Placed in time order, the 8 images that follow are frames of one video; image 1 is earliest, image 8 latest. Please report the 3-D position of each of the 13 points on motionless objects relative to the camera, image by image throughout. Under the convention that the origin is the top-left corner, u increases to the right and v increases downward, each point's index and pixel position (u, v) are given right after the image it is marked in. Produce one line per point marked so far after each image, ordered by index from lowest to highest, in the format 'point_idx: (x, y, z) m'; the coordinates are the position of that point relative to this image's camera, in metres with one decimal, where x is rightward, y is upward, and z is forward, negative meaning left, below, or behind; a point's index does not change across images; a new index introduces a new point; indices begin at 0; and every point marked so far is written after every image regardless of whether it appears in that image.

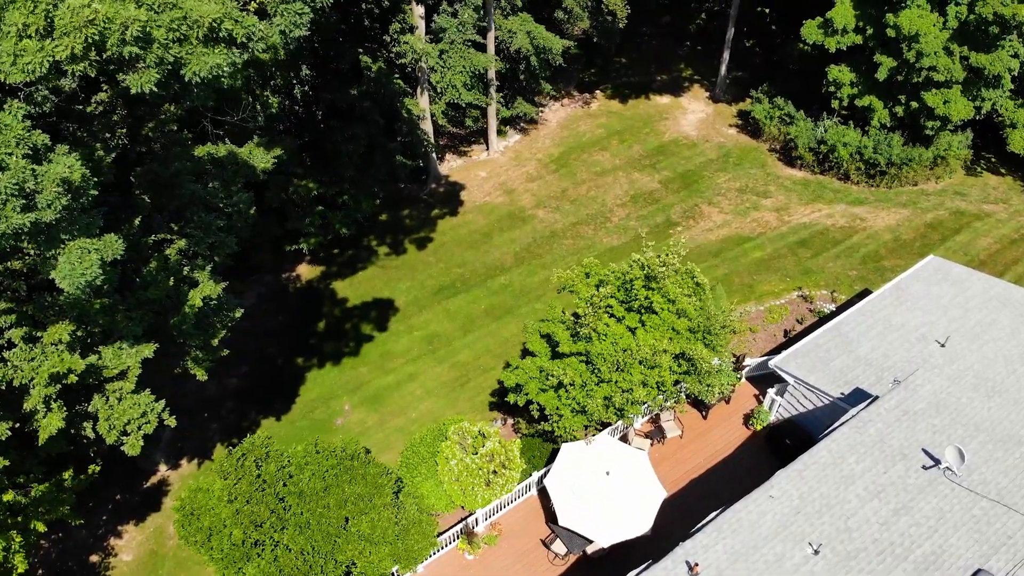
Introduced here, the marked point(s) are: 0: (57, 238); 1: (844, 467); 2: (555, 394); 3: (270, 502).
0: (-7.0, +0.7, +12.6) m
1: (+6.2, -3.3, +16.0) m
2: (+0.8, -2.5, +20.1) m
3: (-4.8, -4.2, +17.0) m
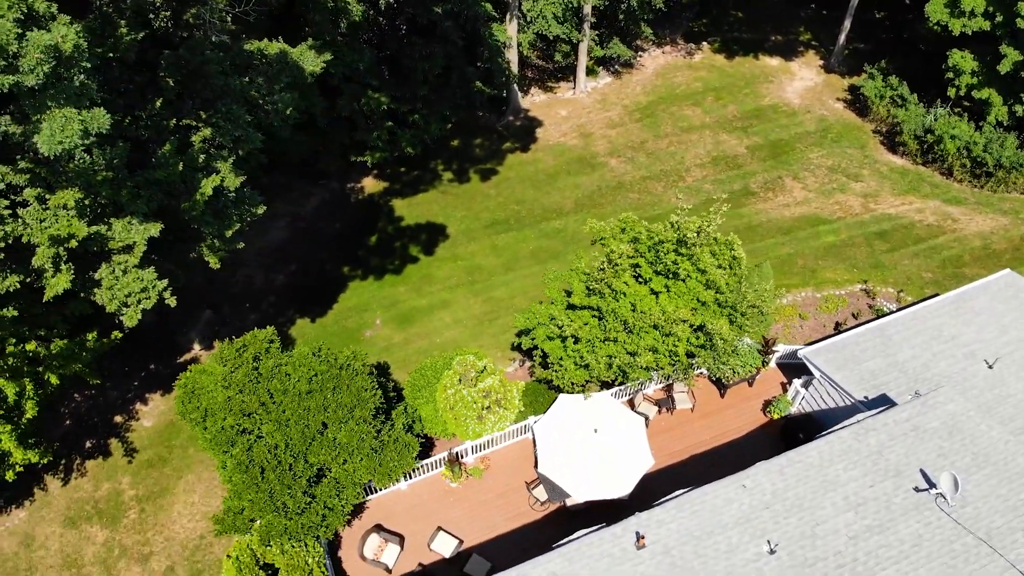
0: (-7.2, +2.8, +13.0) m
1: (+5.6, -3.2, +15.0) m
2: (+1.0, -1.3, +19.7) m
3: (-5.2, -2.2, +17.5) m
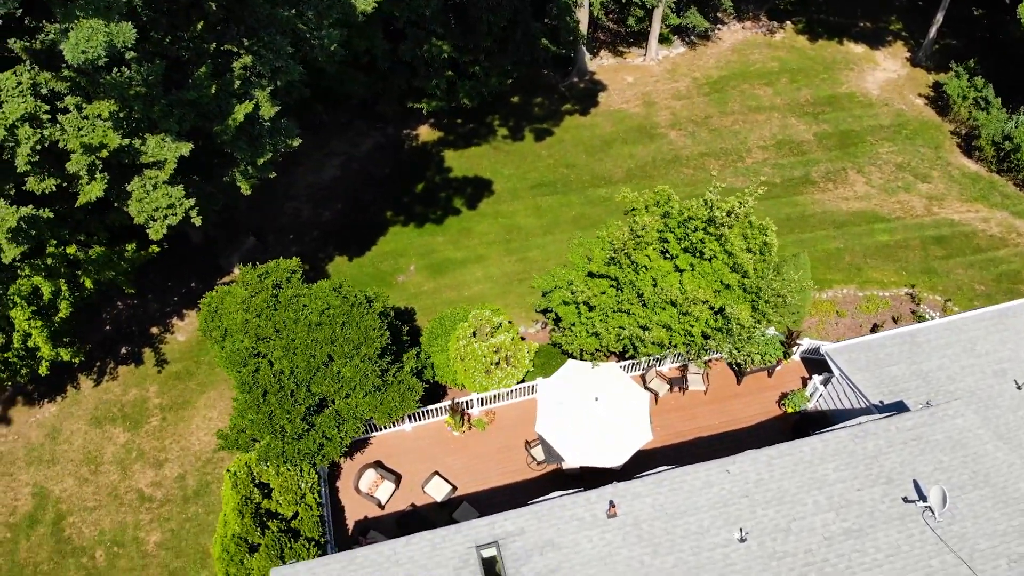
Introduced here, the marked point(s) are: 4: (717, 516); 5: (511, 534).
0: (-6.8, +4.3, +13.5) m
1: (+5.3, -3.1, +14.7) m
2: (+1.4, -0.5, +19.6) m
3: (-5.0, -0.7, +18.0) m
4: (+3.4, -3.8, +14.0) m
5: (-0.1, -4.1, +14.2) m
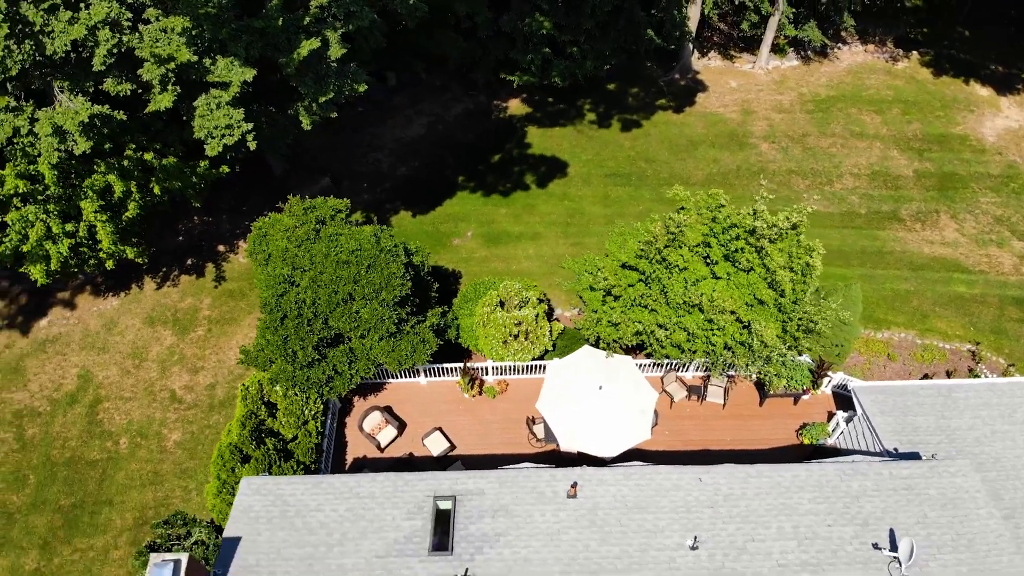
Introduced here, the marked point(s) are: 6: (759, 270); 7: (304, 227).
0: (-5.9, +6.1, +14.4) m
1: (+4.7, -3.5, +14.3) m
2: (+2.0, -0.2, +19.6) m
3: (-4.5, +0.8, +18.8) m
4: (+2.7, -3.8, +13.9) m
5: (-0.7, -3.4, +14.5) m
6: (+5.3, +0.4, +18.4) m
7: (-4.7, +1.4, +19.3) m
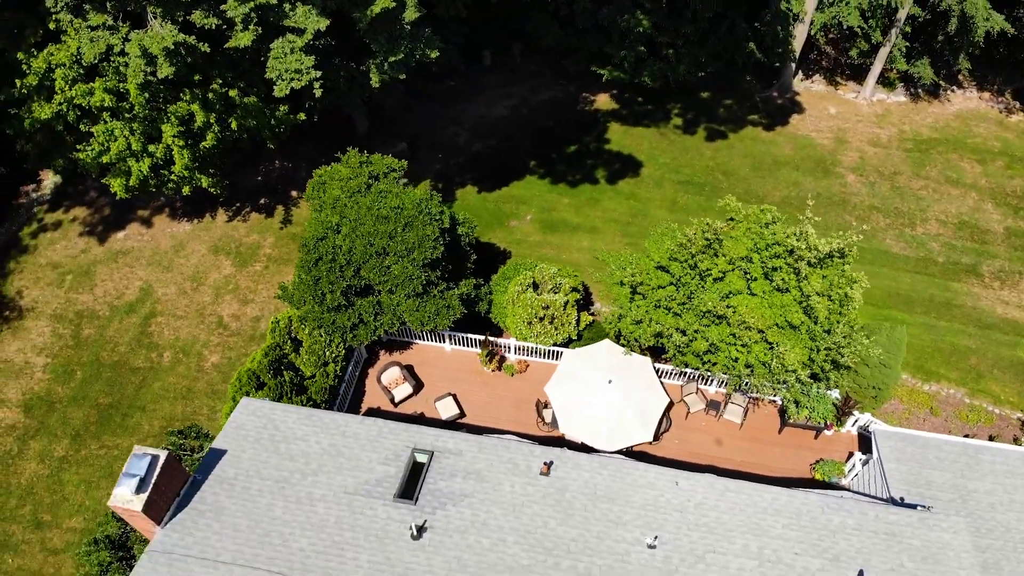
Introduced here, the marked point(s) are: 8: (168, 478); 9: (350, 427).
0: (-4.6, +7.4, +15.2) m
1: (+4.2, -3.8, +14.0) m
2: (+2.7, -0.1, +19.5) m
3: (-3.6, +2.0, +19.4) m
4: (+2.1, -3.7, +13.8) m
5: (-1.1, -2.8, +14.8) m
6: (+5.9, -0.1, +18.0) m
7: (-3.7, +2.5, +20.0) m
8: (-5.4, -3.0, +13.3) m
9: (-2.9, -2.5, +15.2) m
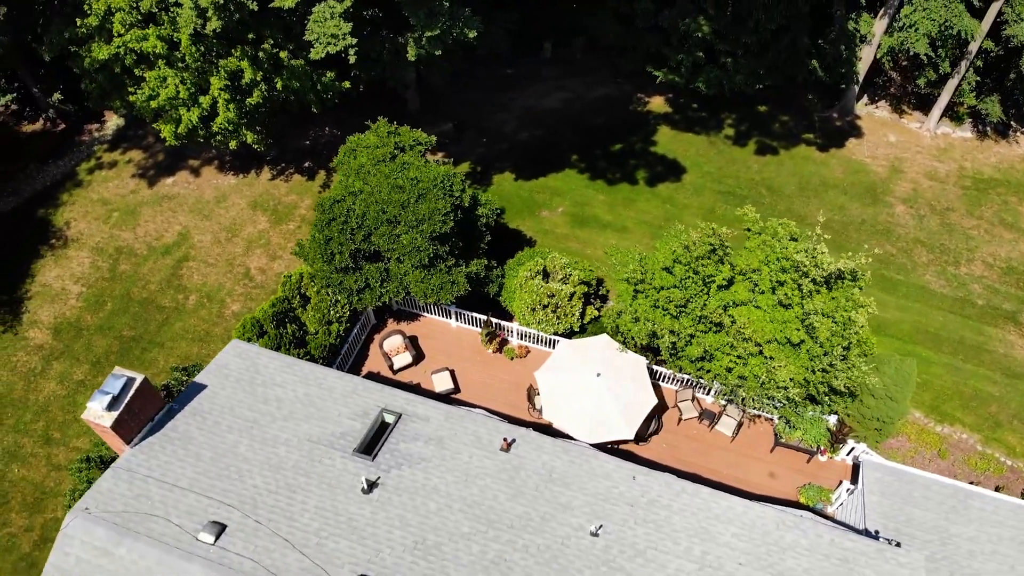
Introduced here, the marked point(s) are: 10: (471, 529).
0: (-3.8, +8.3, +15.8) m
1: (+3.4, -3.9, +13.8) m
2: (+2.8, -0.1, +19.5) m
3: (-3.2, +2.8, +19.9) m
4: (+1.3, -3.5, +13.9) m
5: (-1.7, -2.3, +15.1) m
6: (+5.9, -0.4, +17.7) m
7: (-3.1, +3.3, +20.5) m
8: (-6.1, -1.9, +14.0) m
9: (-3.4, -1.7, +15.7) m
10: (-0.6, -3.7, +13.3) m
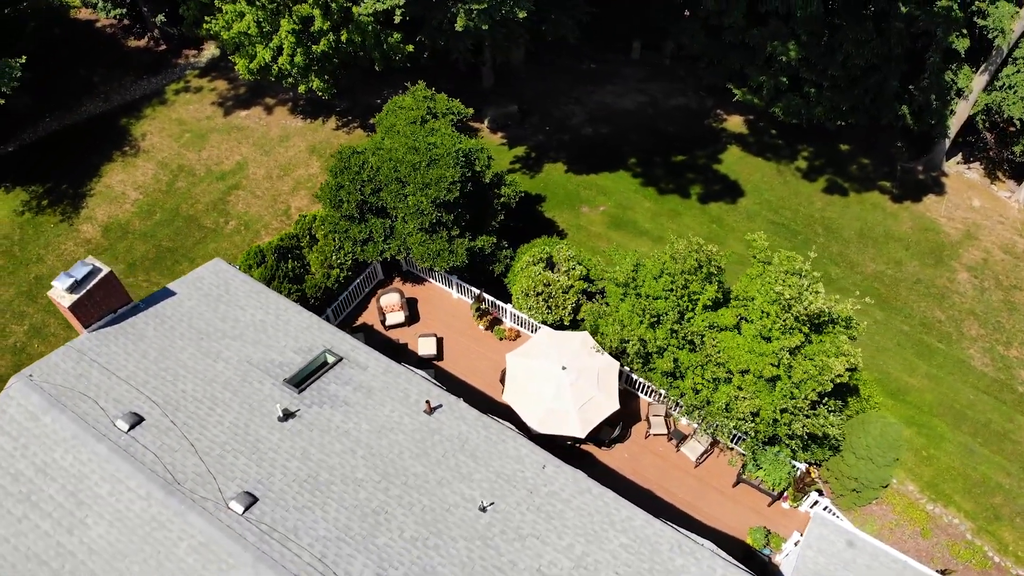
0: (-2.7, +9.4, +16.4) m
1: (+1.6, -3.9, +13.7) m
2: (+2.6, -0.2, +19.2) m
3: (-2.6, +3.8, +20.5) m
4: (-0.4, -3.2, +14.0) m
5: (-2.8, -1.4, +15.6) m
6: (+5.2, -1.1, +17.1) m
7: (-2.4, +4.3, +21.0) m
8: (-7.2, -0.1, +15.1) m
9: (-4.3, -0.5, +16.3) m
10: (-2.3, -3.0, +13.6) m
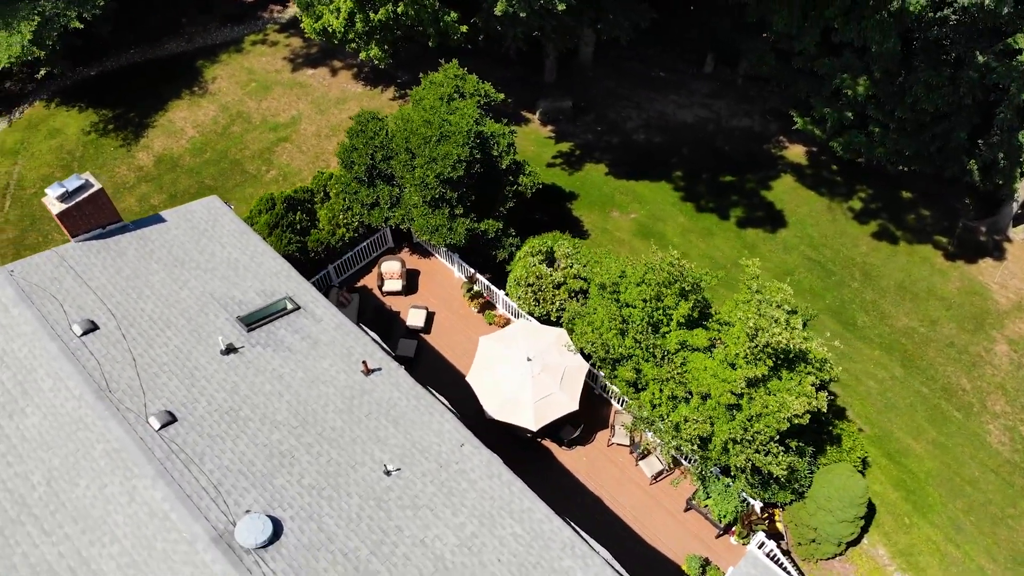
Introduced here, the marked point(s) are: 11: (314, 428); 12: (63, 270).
0: (-1.7, +10.1, +16.8) m
1: (-0.1, -3.7, +13.7) m
2: (+2.2, -0.3, +19.1) m
3: (-2.1, +4.5, +20.9) m
4: (-1.8, -2.7, +14.2) m
5: (-3.7, -0.5, +16.1) m
6: (+4.4, -1.6, +16.7) m
7: (-1.7, +5.0, +21.4) m
8: (-7.8, +1.5, +16.1) m
9: (-4.9, +0.6, +17.0) m
10: (-3.8, -2.2, +14.1) m
11: (-3.3, -2.3, +14.2) m
12: (-8.2, +0.3, +15.5) m
